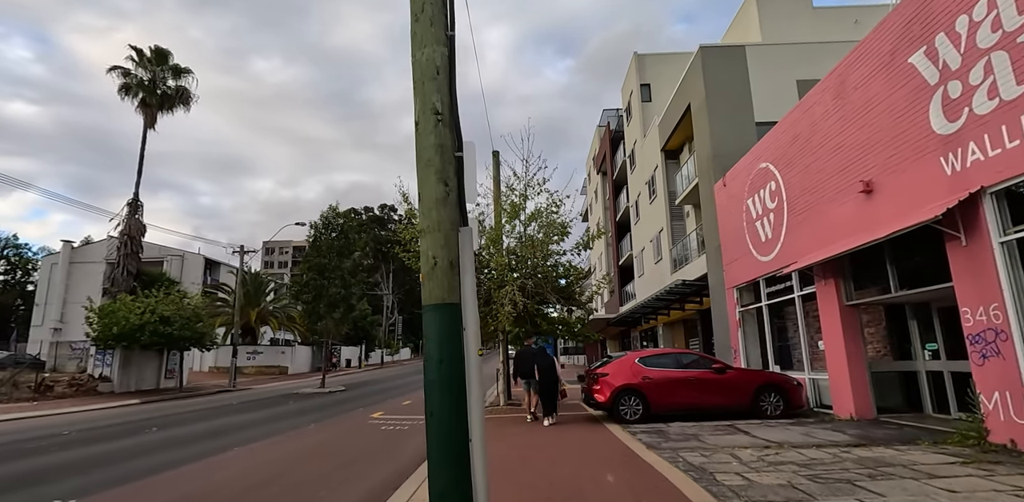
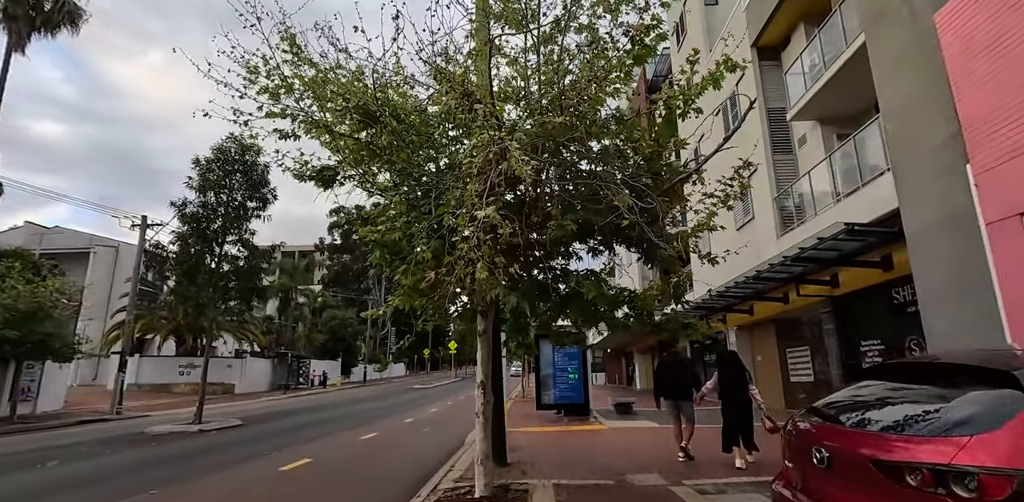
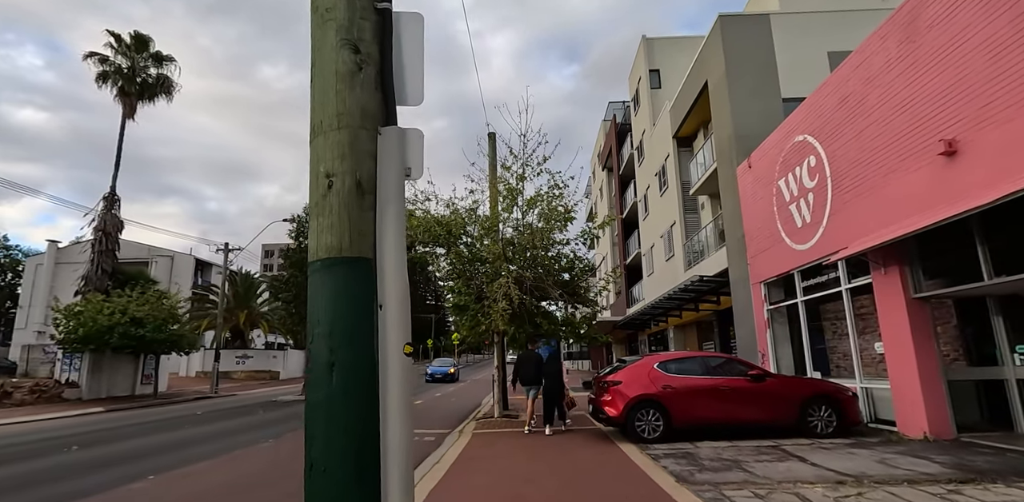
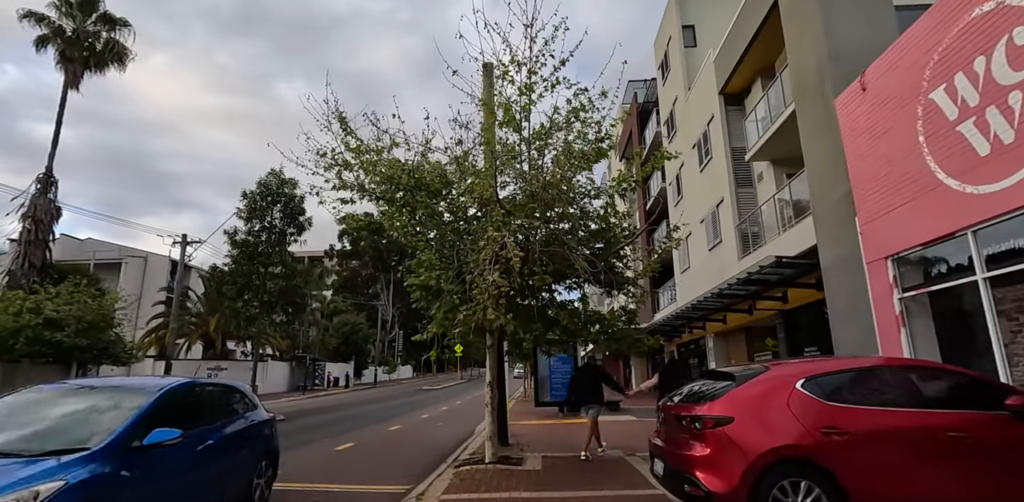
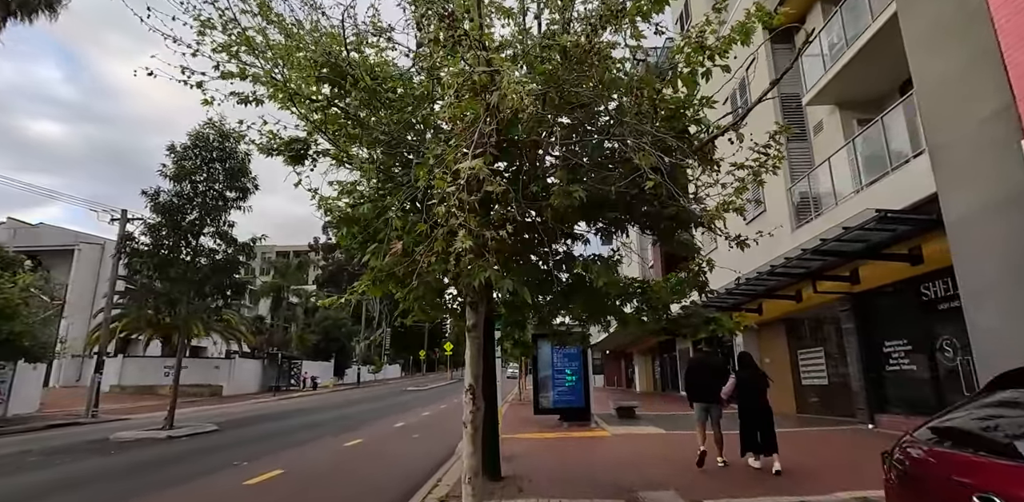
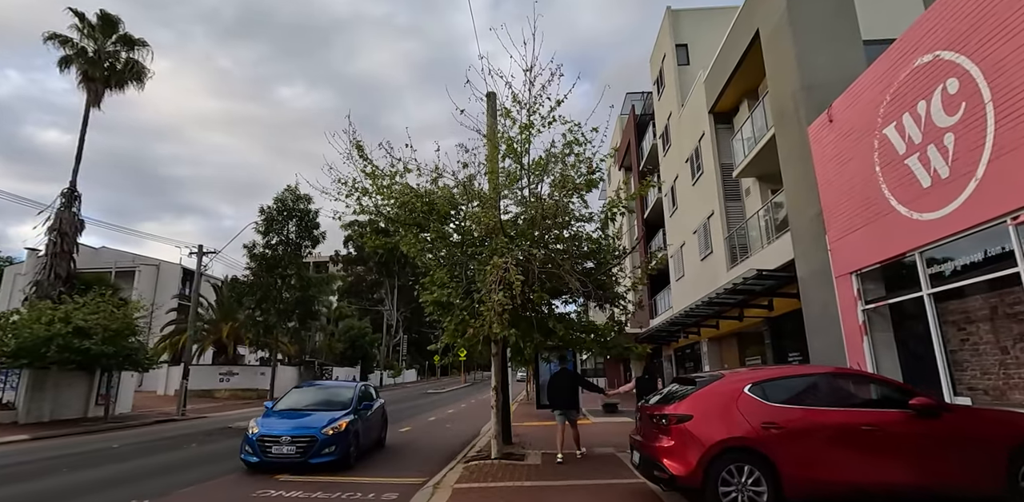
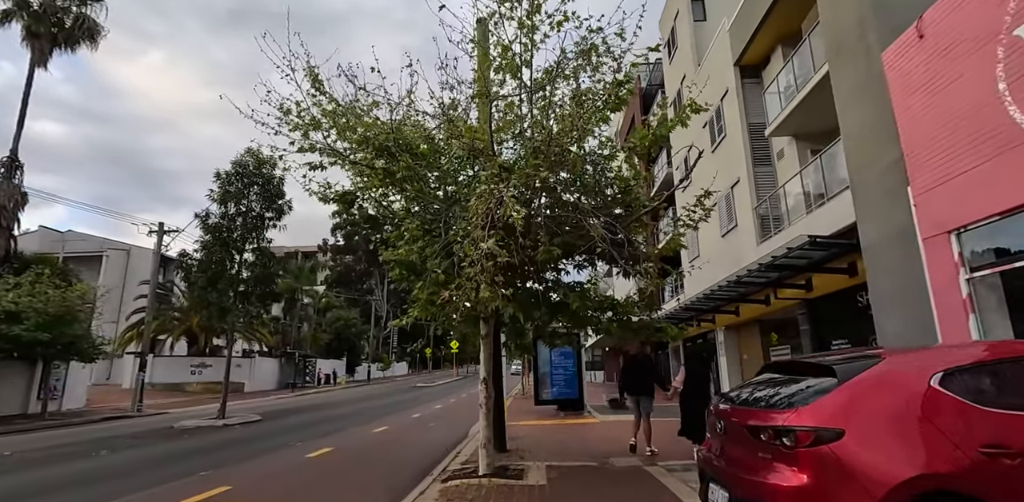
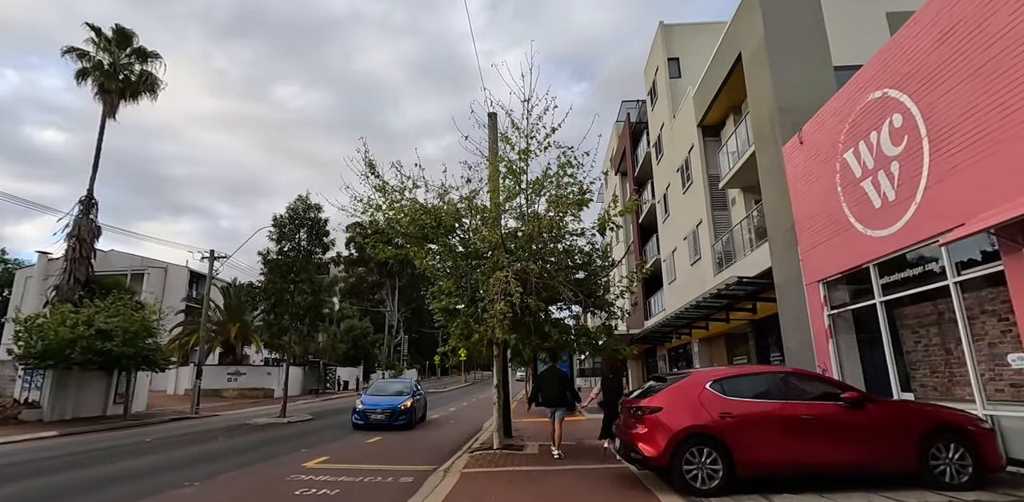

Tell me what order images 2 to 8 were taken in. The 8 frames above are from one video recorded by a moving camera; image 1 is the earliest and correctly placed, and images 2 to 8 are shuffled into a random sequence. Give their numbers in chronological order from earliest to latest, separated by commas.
3, 8, 6, 4, 7, 2, 5
